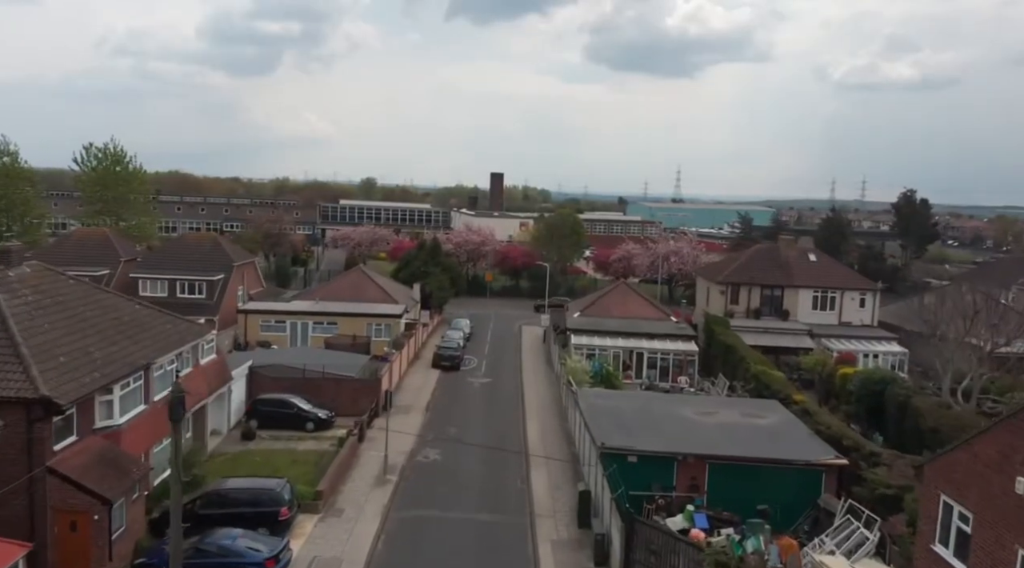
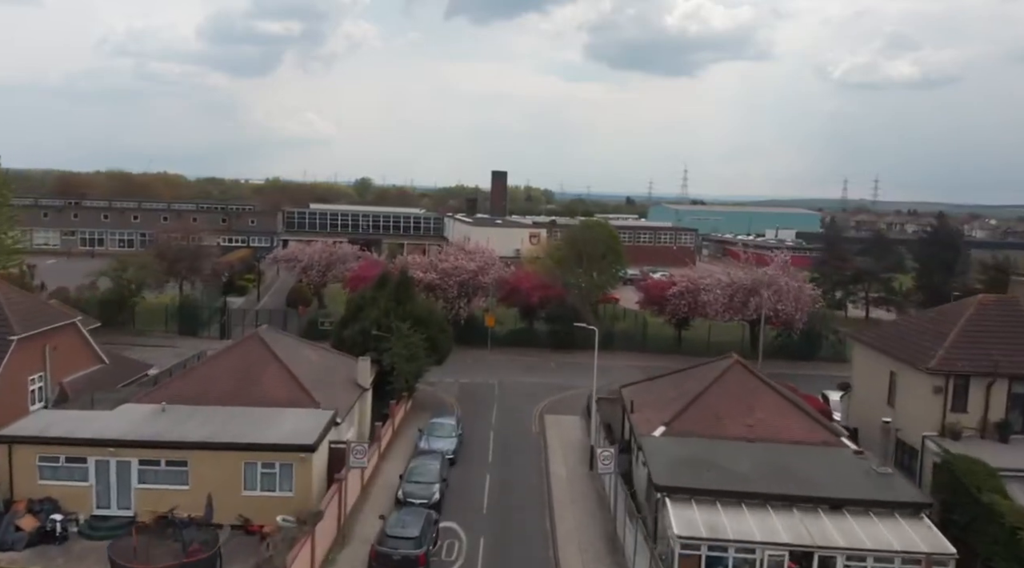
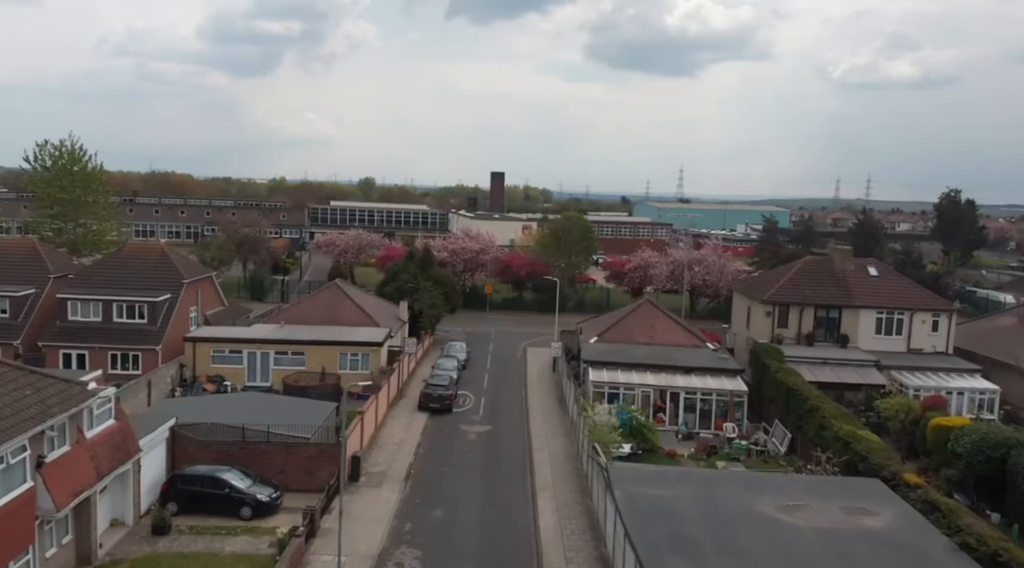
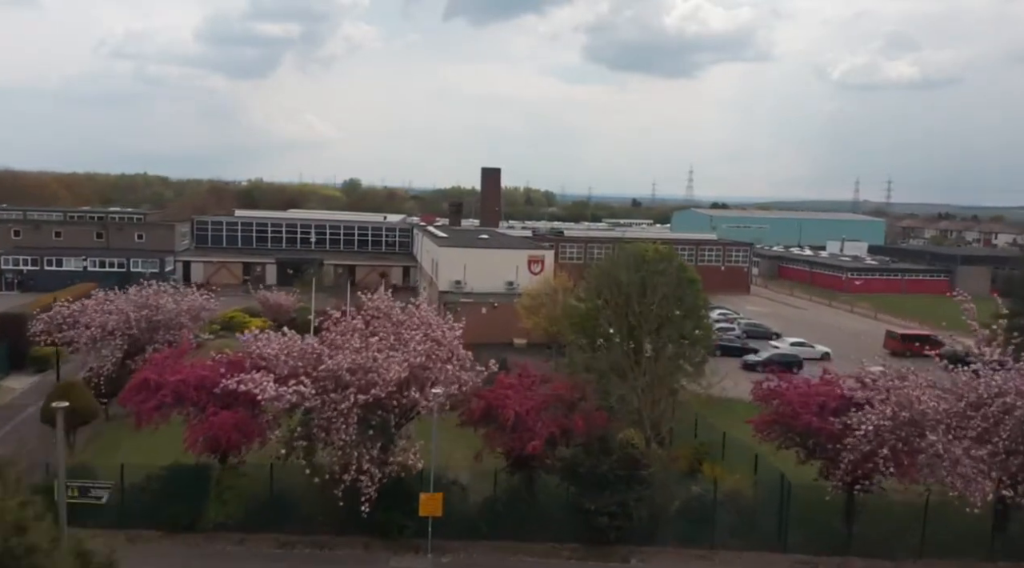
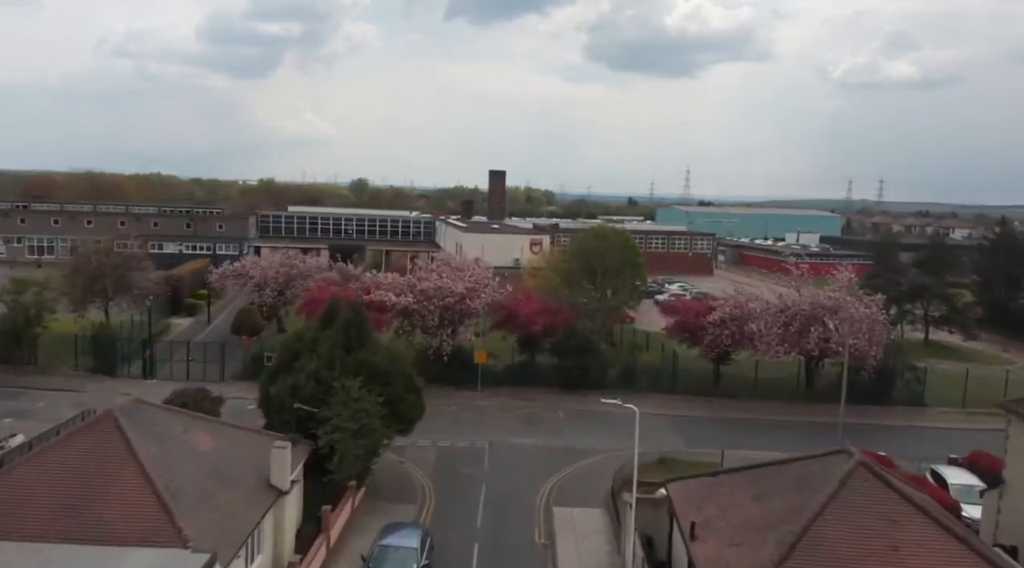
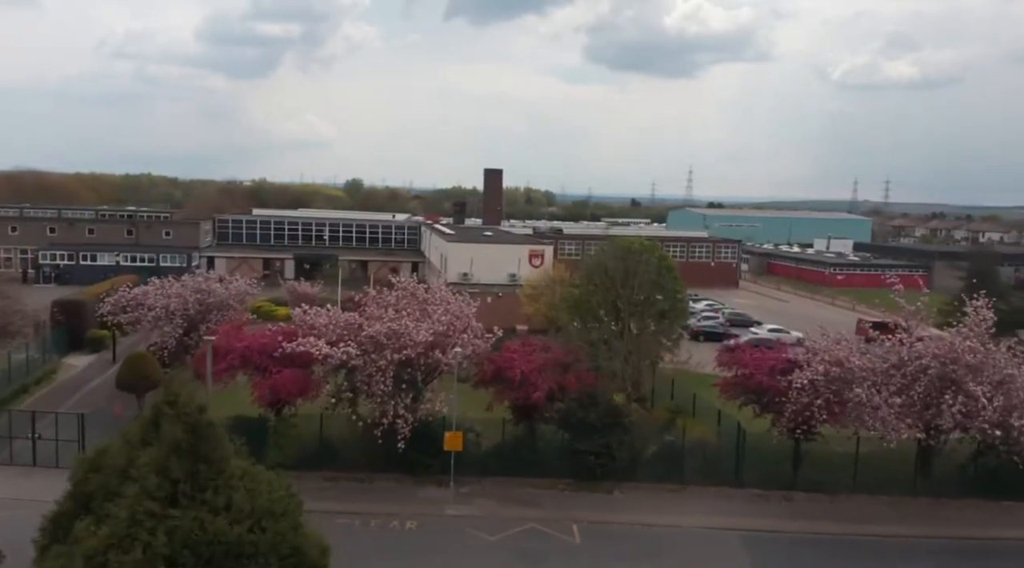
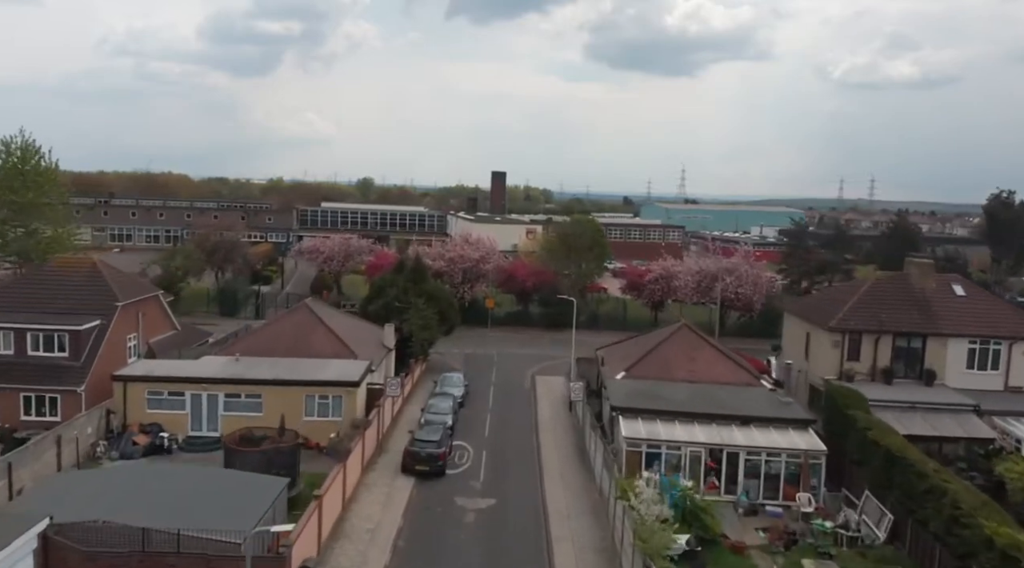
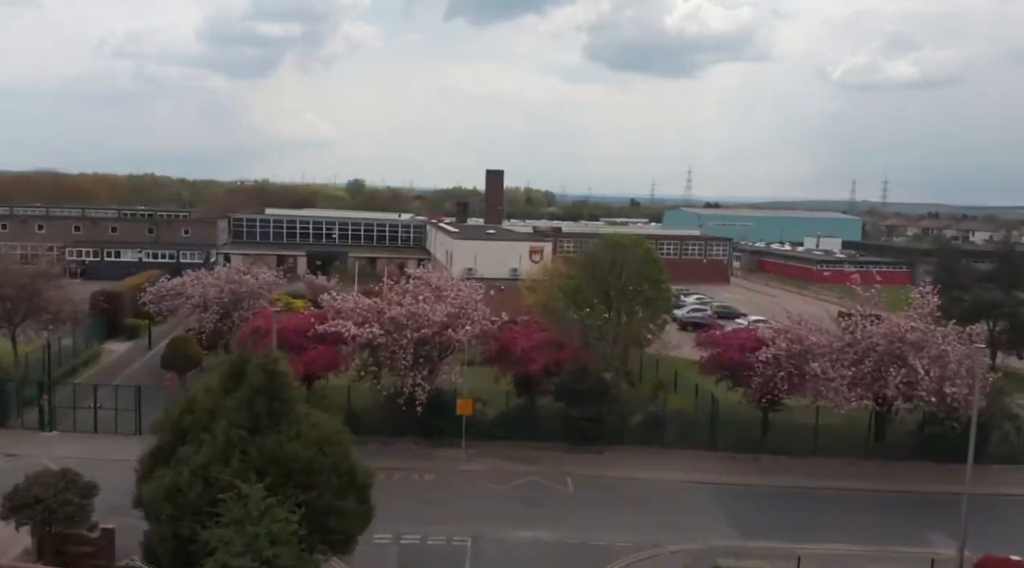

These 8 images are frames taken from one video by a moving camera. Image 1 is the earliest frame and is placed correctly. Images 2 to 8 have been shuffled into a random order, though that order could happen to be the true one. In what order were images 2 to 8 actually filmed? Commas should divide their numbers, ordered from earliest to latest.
3, 7, 2, 5, 8, 6, 4
